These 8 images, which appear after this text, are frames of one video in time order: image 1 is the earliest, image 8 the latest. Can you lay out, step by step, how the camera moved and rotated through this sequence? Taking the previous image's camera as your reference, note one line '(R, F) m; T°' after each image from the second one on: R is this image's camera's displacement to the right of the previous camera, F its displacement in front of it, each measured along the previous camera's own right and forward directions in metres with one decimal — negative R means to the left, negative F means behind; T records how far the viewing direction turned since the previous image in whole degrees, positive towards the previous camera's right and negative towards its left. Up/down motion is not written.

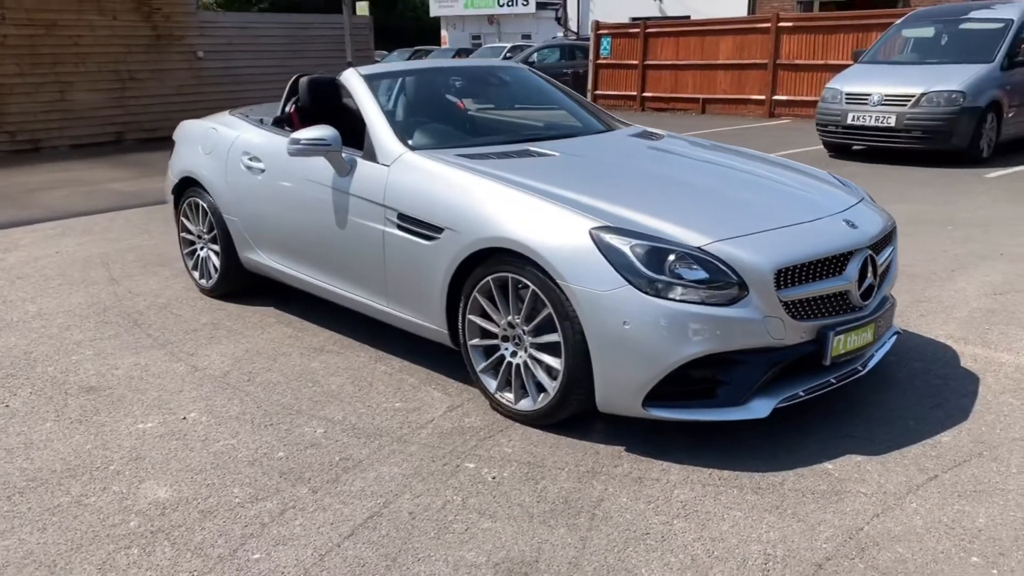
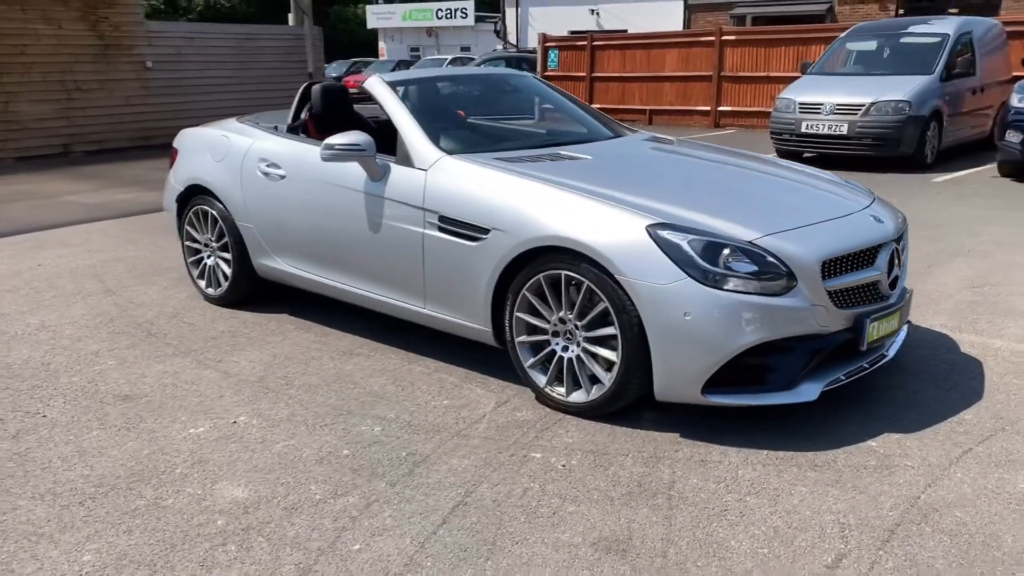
(-0.6, -0.1) m; +5°
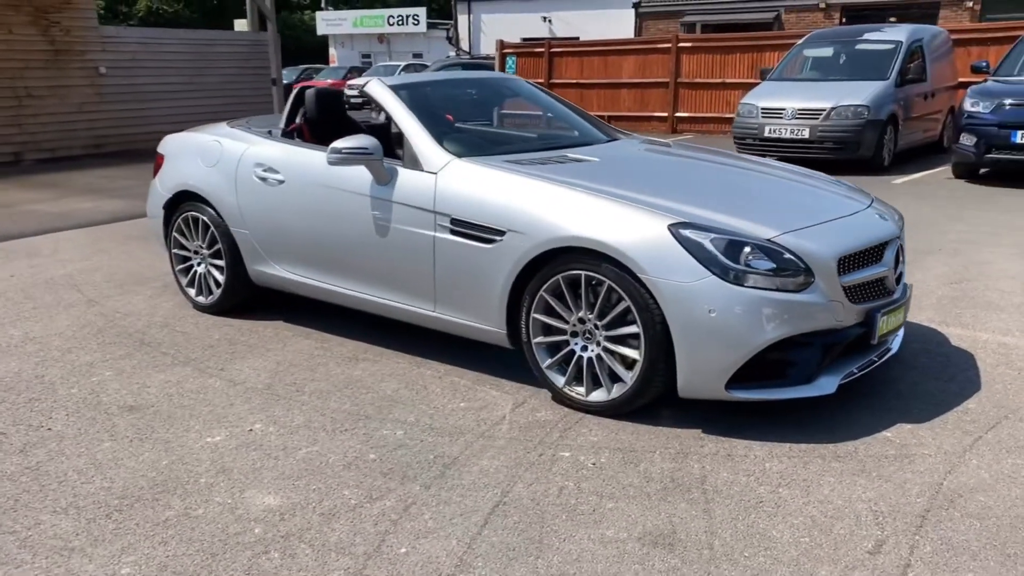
(-0.3, 0.0) m; +3°
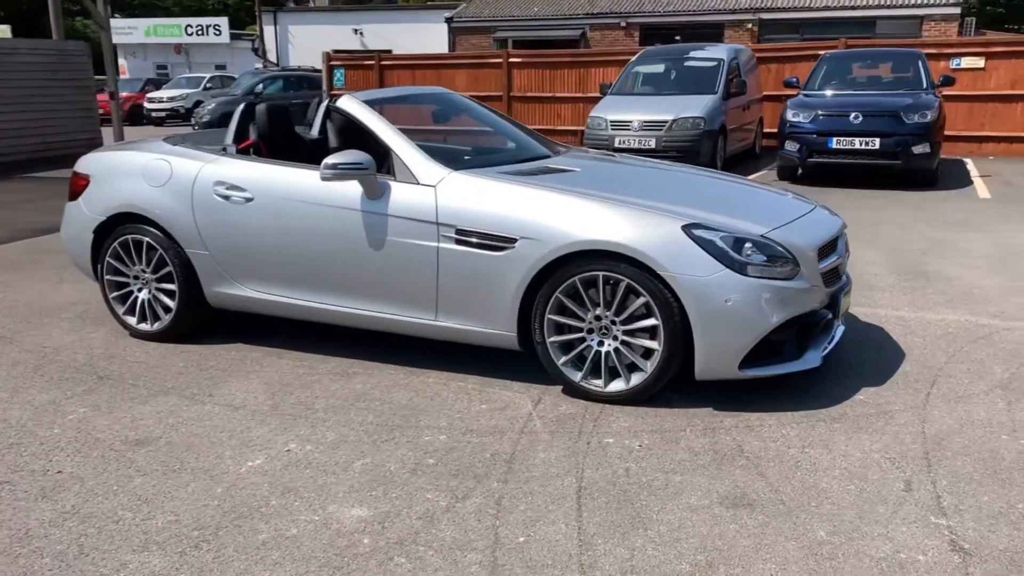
(-1.1, -0.1) m; +14°
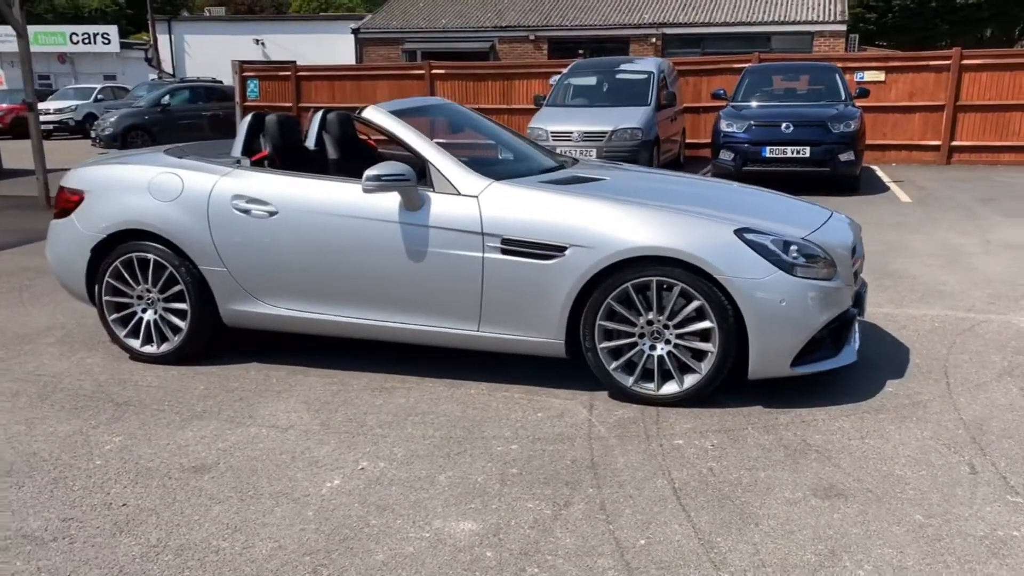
(-0.8, 0.0) m; +7°
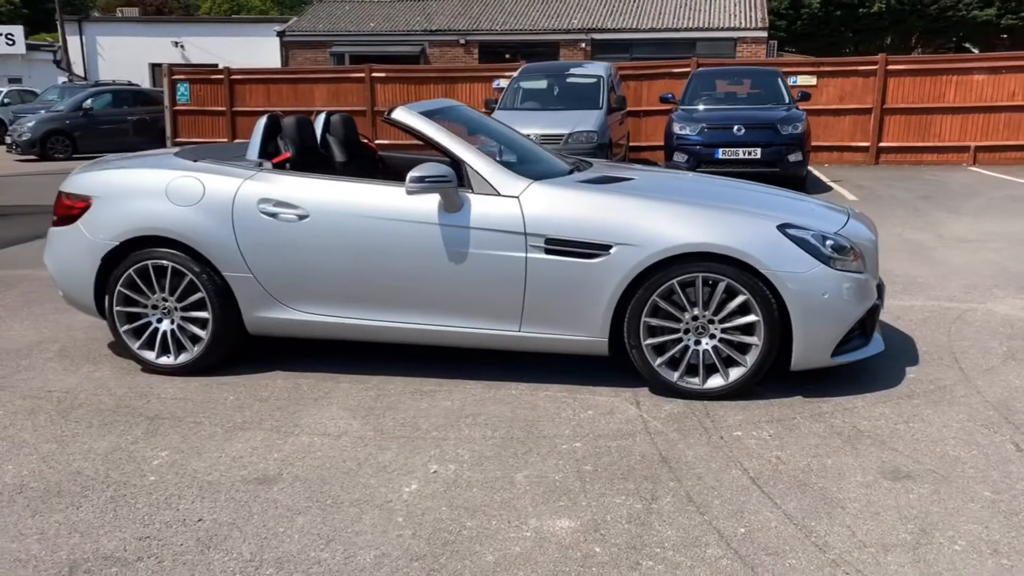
(-0.7, 0.0) m; +6°
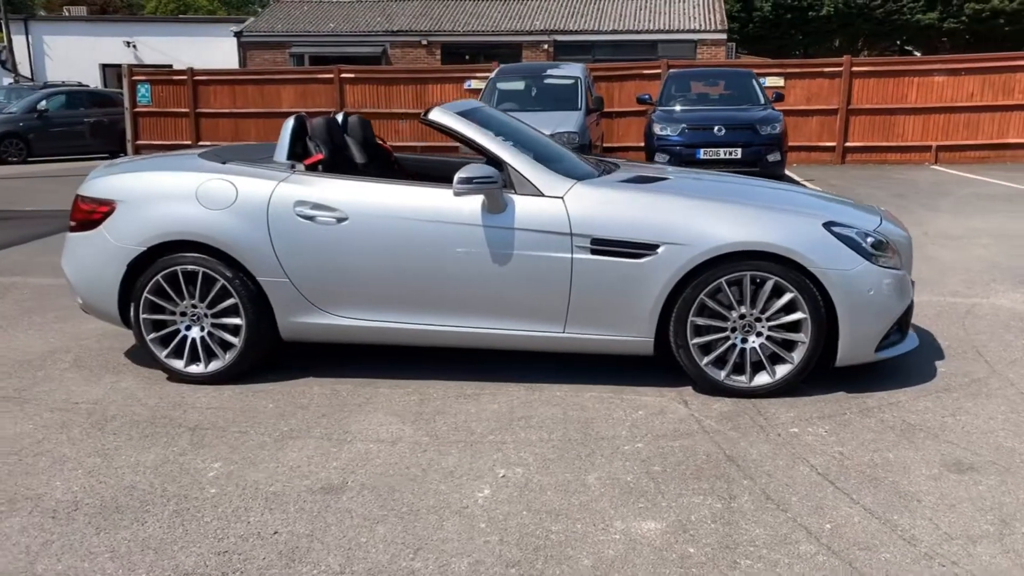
(-0.5, +0.1) m; +3°
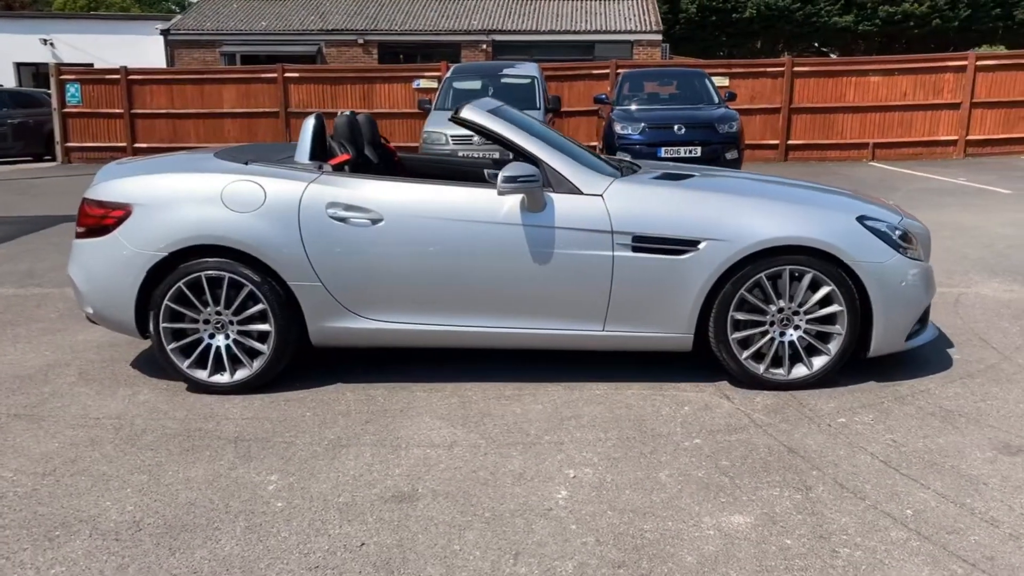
(-0.6, +0.1) m; +5°
